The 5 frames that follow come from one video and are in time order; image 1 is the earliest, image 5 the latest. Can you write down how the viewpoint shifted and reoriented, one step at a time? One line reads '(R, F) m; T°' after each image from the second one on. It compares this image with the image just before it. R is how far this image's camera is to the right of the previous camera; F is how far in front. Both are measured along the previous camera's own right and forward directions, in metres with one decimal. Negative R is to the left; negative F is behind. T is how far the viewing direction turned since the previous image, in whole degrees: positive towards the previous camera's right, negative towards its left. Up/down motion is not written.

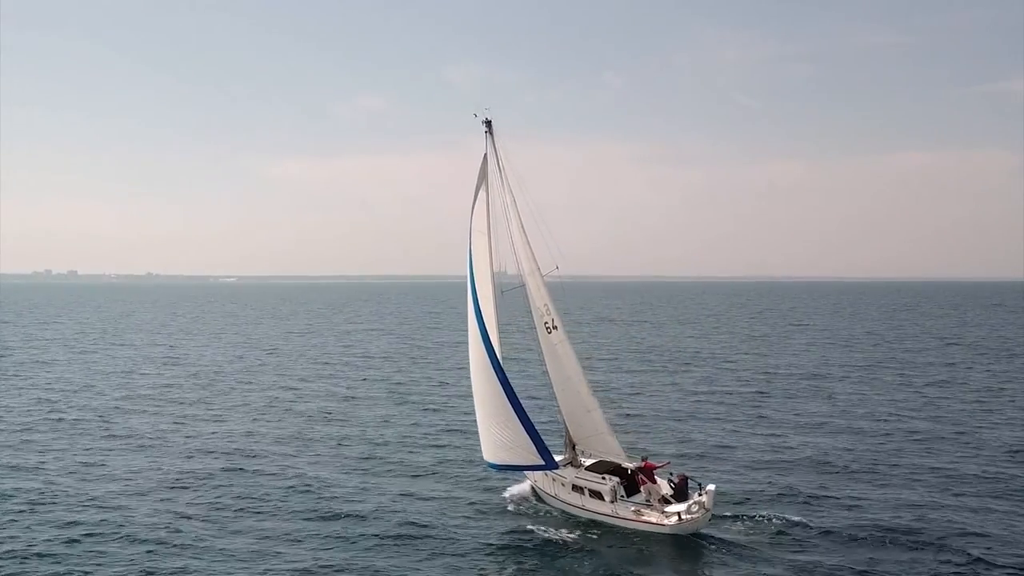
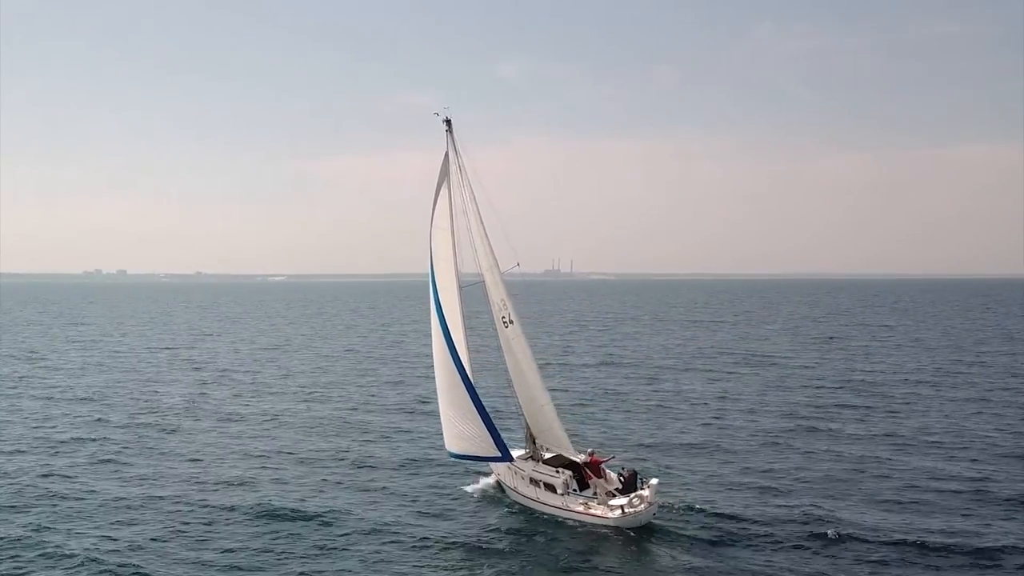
(+2.2, -1.6) m; -1°
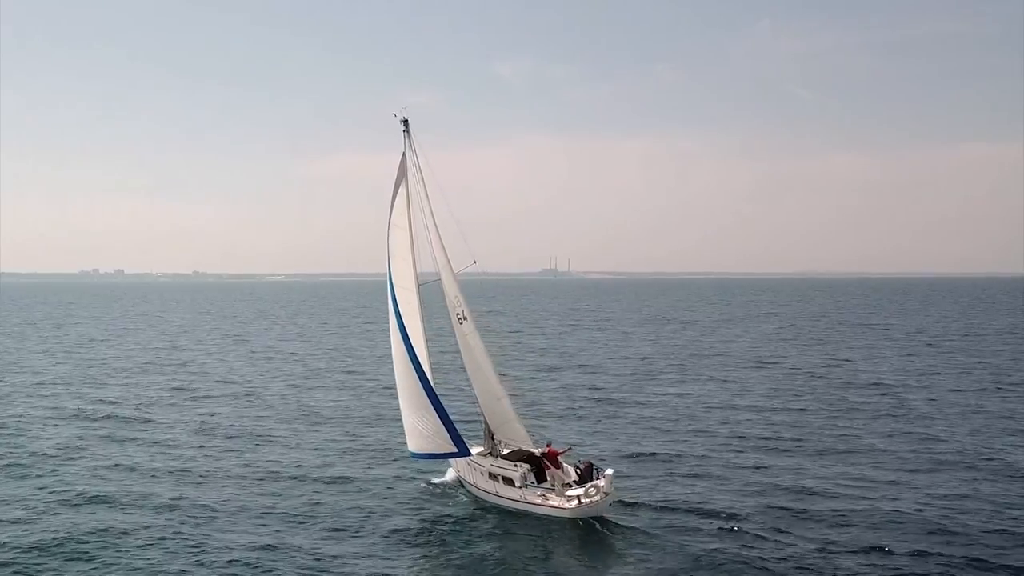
(+1.8, +0.6) m; 0°
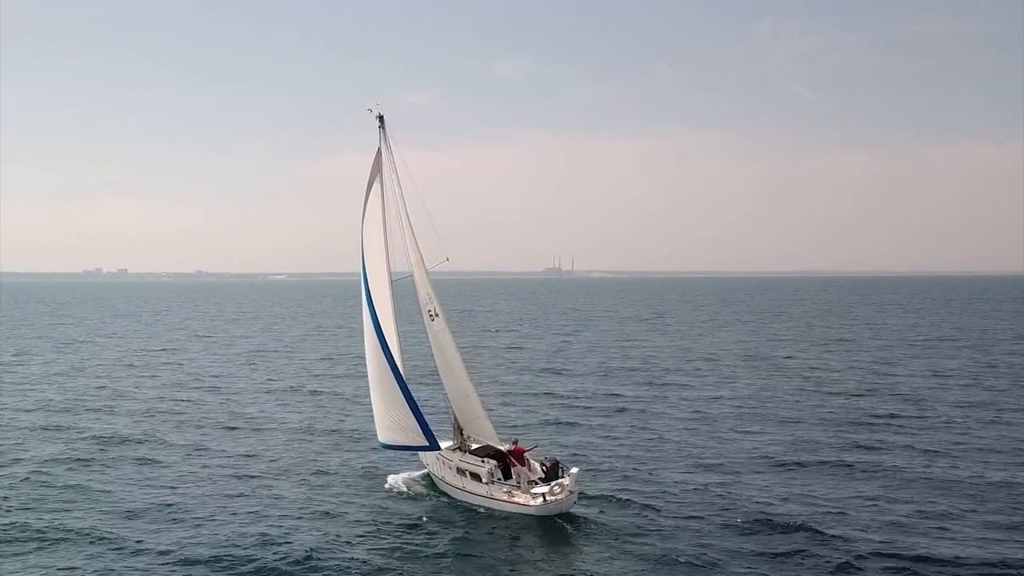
(+1.4, -0.5) m; 0°
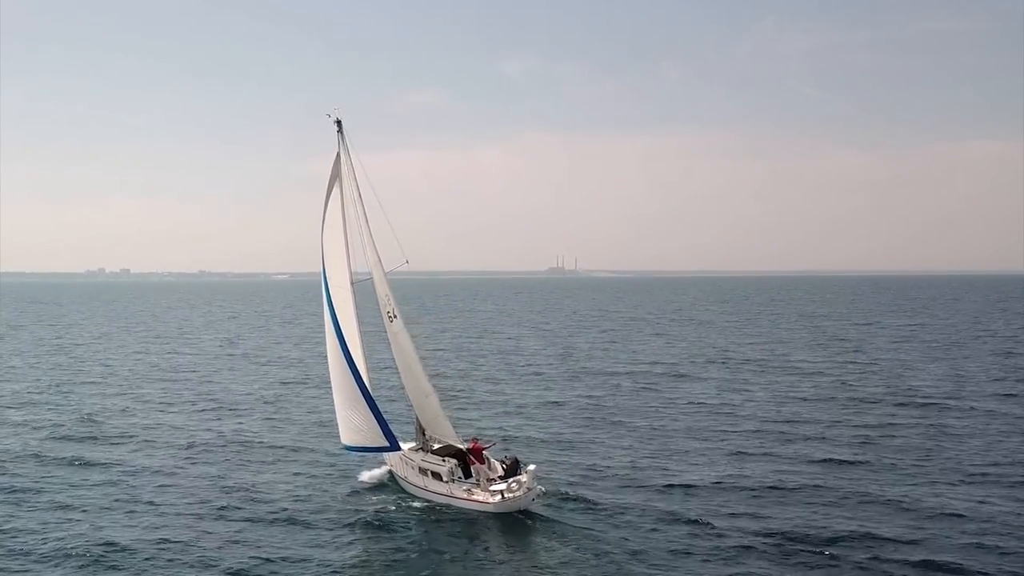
(+1.7, +0.3) m; 0°
